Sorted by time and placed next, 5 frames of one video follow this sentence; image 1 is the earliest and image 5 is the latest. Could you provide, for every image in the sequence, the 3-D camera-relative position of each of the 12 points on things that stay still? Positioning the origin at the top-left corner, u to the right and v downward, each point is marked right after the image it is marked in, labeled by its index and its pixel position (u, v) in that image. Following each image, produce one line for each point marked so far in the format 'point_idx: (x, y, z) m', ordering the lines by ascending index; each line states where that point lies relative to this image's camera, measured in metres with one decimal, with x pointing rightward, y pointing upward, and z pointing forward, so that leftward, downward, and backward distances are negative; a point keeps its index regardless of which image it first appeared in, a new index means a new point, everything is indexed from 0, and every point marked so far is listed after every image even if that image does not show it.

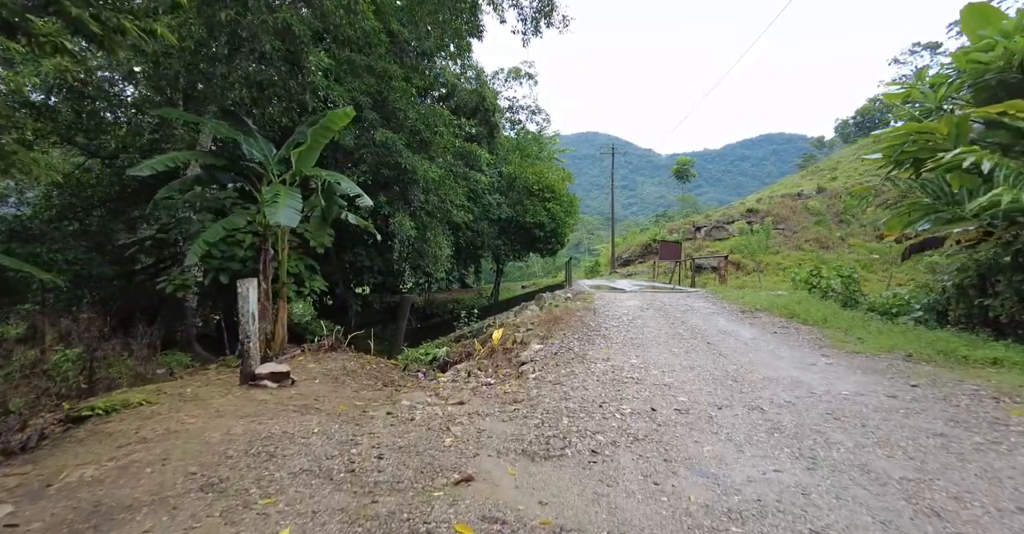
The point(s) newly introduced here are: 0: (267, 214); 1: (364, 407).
0: (-2.4, +0.5, +4.3) m
1: (-1.1, -1.0, +3.1) m
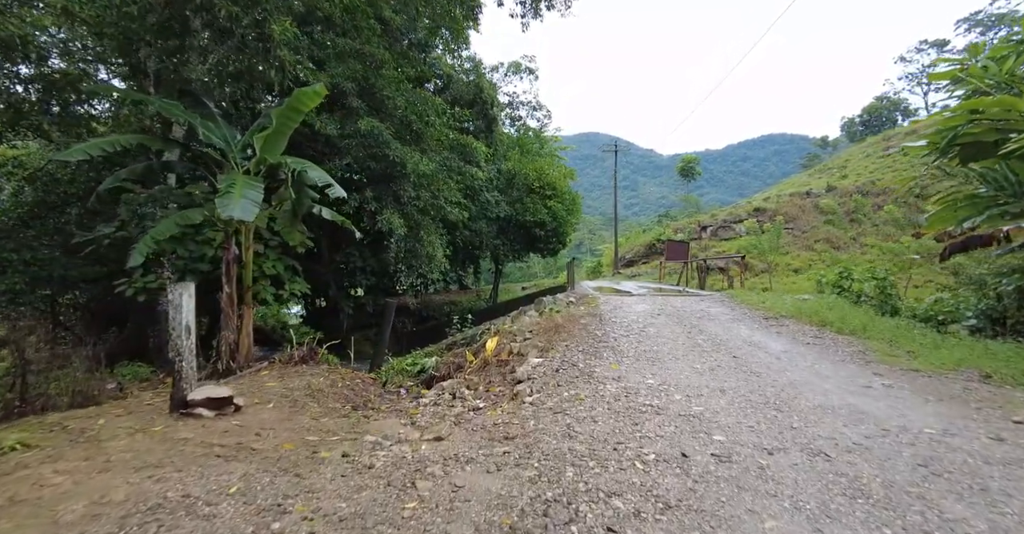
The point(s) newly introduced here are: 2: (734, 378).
0: (-2.5, +0.5, +3.7) m
1: (-1.1, -1.0, +2.5) m
2: (+1.7, -0.9, +3.4) m
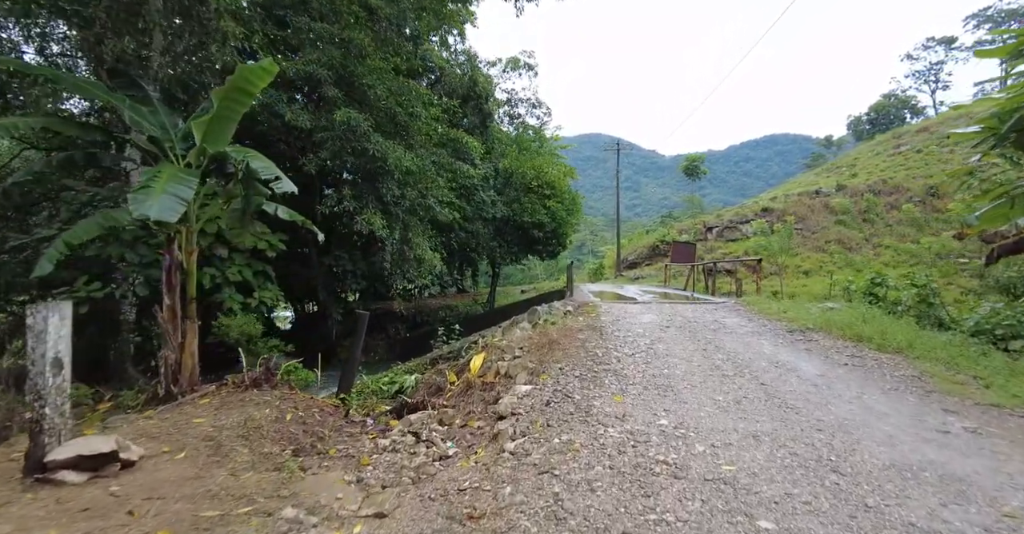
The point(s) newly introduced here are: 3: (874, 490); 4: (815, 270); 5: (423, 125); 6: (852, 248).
0: (-2.6, +0.4, +3.0) m
1: (-1.3, -1.1, +1.8) m
2: (+1.6, -0.9, +2.7) m
3: (+1.5, -0.9, +1.9) m
4: (+10.7, -0.1, +15.6) m
5: (-1.6, +2.6, +8.0) m
6: (+12.9, +0.7, +16.6) m
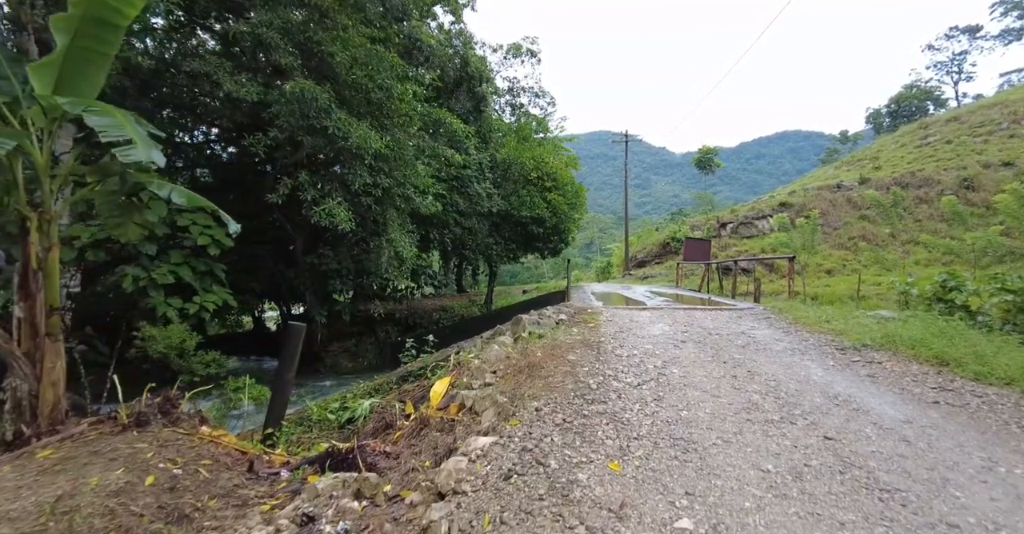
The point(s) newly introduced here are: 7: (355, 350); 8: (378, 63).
0: (-2.9, +0.4, +2.0) m
1: (-1.6, -1.1, +0.8) m
2: (+1.3, -0.9, +1.7) m
3: (+1.2, -1.0, +0.8) m
4: (+10.7, -0.1, +14.4) m
5: (-1.8, +2.6, +7.0) m
6: (+12.9, +0.8, +15.3) m
7: (-4.3, -2.3, +12.1) m
8: (-2.0, +3.0, +6.5) m
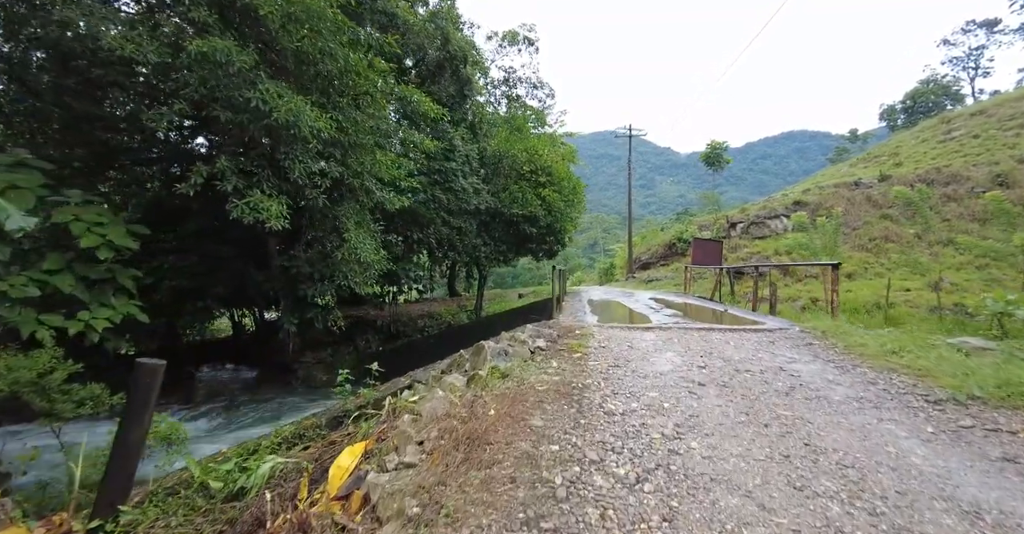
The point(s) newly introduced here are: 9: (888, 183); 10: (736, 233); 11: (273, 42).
0: (-3.3, +0.3, +0.8) m
1: (-1.9, -1.2, -0.4) m
2: (+0.9, -1.0, +0.4) m
3: (+0.9, -1.0, -0.4) m
4: (+10.4, -0.2, +13.0) m
5: (-2.1, +2.5, +5.8) m
6: (+12.6, +0.7, +14.0) m
7: (-4.5, -2.4, +10.9) m
8: (-2.3, +2.9, +5.2) m
9: (+16.3, +3.6, +18.9) m
10: (+9.6, +1.4, +18.7) m
11: (-2.8, +2.6, +5.1) m
